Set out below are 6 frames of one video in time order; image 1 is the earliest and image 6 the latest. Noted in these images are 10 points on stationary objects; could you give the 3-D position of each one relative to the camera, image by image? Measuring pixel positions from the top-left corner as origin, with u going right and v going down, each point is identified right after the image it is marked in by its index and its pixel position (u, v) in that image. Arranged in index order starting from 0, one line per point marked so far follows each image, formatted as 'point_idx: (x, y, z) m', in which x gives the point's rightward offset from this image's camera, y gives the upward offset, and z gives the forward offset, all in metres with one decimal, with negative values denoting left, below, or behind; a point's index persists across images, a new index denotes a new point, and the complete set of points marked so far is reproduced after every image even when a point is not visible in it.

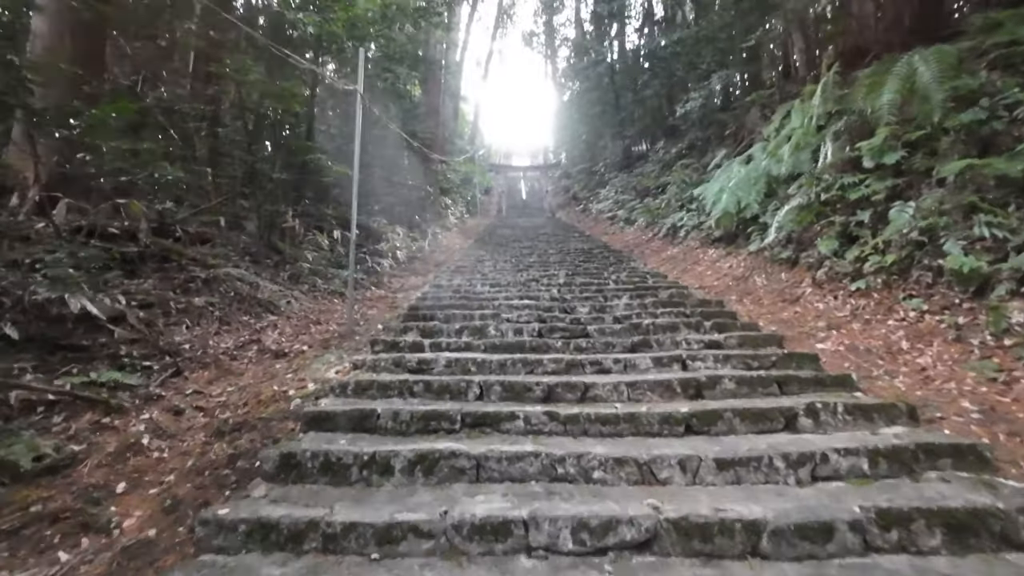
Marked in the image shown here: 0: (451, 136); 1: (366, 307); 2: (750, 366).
0: (-2.5, +6.1, +19.7) m
1: (-2.0, -0.3, +6.7) m
2: (+1.8, -0.6, +3.6) m
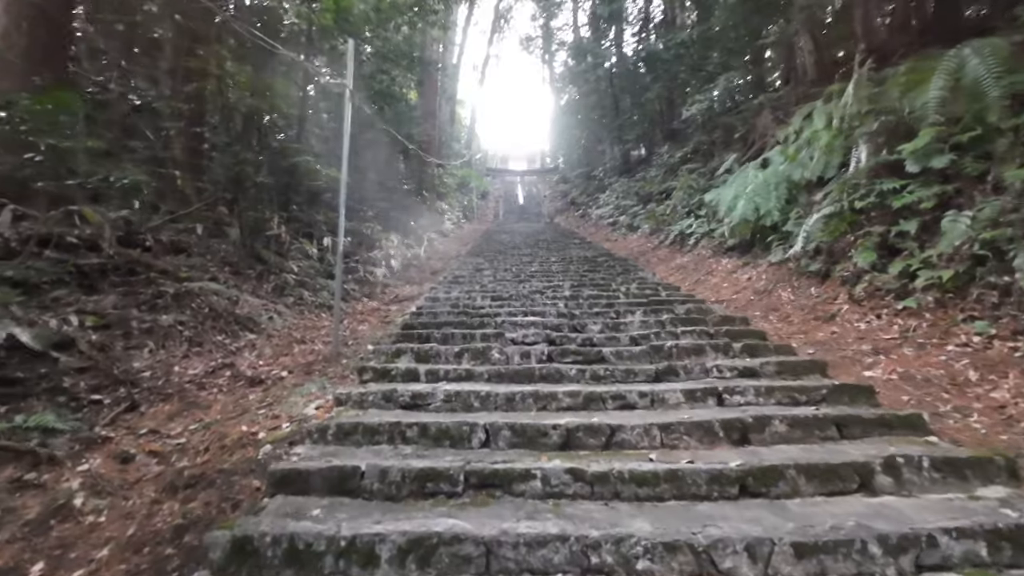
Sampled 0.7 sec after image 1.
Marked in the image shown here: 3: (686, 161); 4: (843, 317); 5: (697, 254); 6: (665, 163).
0: (-2.5, +5.8, +19.2) m
1: (-1.9, -0.4, +6.2) m
2: (+1.8, -0.7, +3.1) m
3: (+4.8, +3.5, +13.4) m
4: (+3.0, -0.3, +4.4) m
5: (+3.2, +0.6, +8.3) m
6: (+4.6, +3.7, +14.7) m
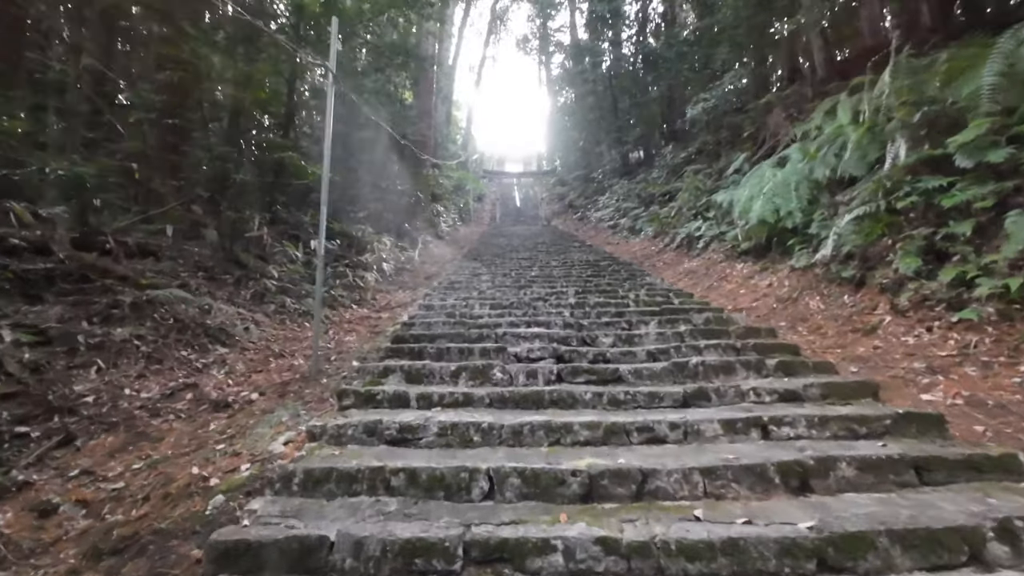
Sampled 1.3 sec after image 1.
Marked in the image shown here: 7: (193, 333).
0: (-2.6, +5.6, +18.7) m
1: (-1.9, -0.5, +5.7) m
2: (+1.9, -0.8, +2.6) m
3: (+4.7, +3.4, +13.0) m
4: (+3.0, -0.3, +3.9) m
5: (+3.2, +0.5, +7.9) m
6: (+4.5, +3.6, +14.3) m
7: (-2.8, -0.4, +4.3) m
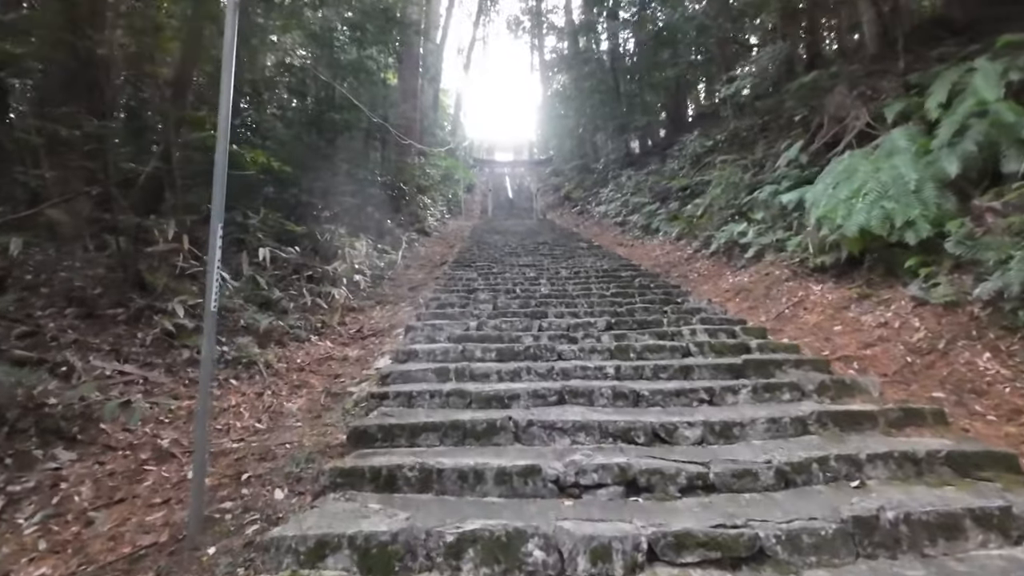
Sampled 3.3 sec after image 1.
0: (-2.8, +5.6, +16.9) m
1: (-1.8, -0.8, +4.0) m
2: (+2.1, -1.2, +1.0) m
3: (+4.7, +3.2, +11.4) m
4: (+3.2, -0.7, +2.3) m
5: (+3.2, +0.2, +6.3) m
6: (+4.5, +3.4, +12.6) m
7: (-2.6, -0.7, +2.5) m
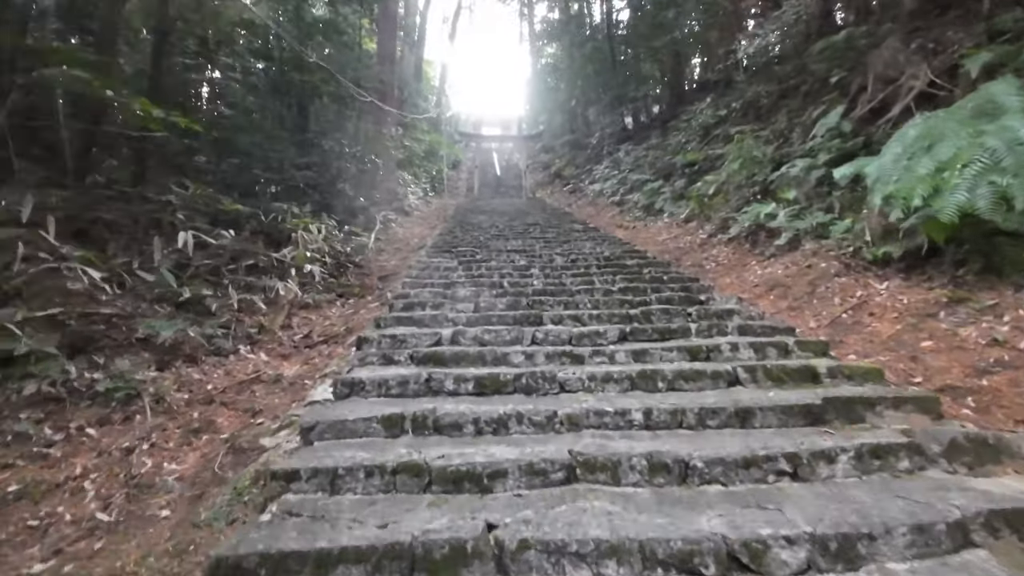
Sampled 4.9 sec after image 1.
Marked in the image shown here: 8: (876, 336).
0: (-3.2, +6.1, +15.4) m
1: (-1.9, -0.9, +2.8) m
2: (+2.0, -1.3, 0.0) m
3: (+4.4, +3.4, +10.2) m
4: (+3.1, -0.8, +1.3) m
5: (+3.1, +0.2, +5.2) m
6: (+4.2, +3.8, +11.4) m
7: (-2.7, -0.8, +1.3) m
8: (+2.8, -0.4, +3.7) m
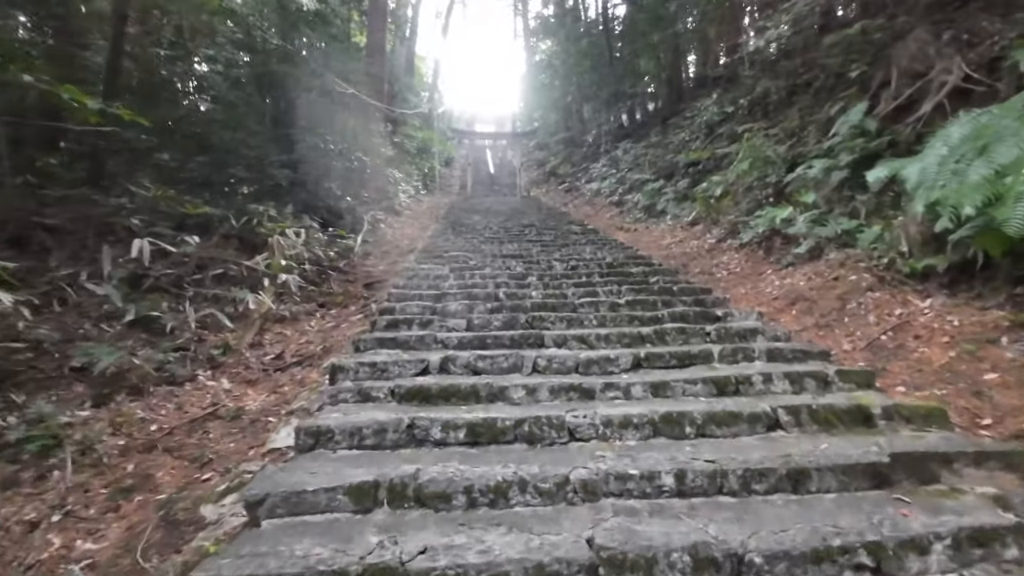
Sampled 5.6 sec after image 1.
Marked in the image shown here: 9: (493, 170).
0: (-3.4, +6.0, +14.8) m
1: (-1.9, -1.0, +2.2) m
2: (+2.1, -1.5, -0.5) m
3: (+4.3, +3.3, +9.7) m
4: (+3.1, -1.0, +0.8) m
5: (+3.1, +0.1, +4.7) m
6: (+4.1, +3.7, +11.0) m
7: (-2.6, -1.0, +0.8) m
8: (+2.8, -0.5, +3.2) m
9: (-0.8, +4.8, +19.9) m
